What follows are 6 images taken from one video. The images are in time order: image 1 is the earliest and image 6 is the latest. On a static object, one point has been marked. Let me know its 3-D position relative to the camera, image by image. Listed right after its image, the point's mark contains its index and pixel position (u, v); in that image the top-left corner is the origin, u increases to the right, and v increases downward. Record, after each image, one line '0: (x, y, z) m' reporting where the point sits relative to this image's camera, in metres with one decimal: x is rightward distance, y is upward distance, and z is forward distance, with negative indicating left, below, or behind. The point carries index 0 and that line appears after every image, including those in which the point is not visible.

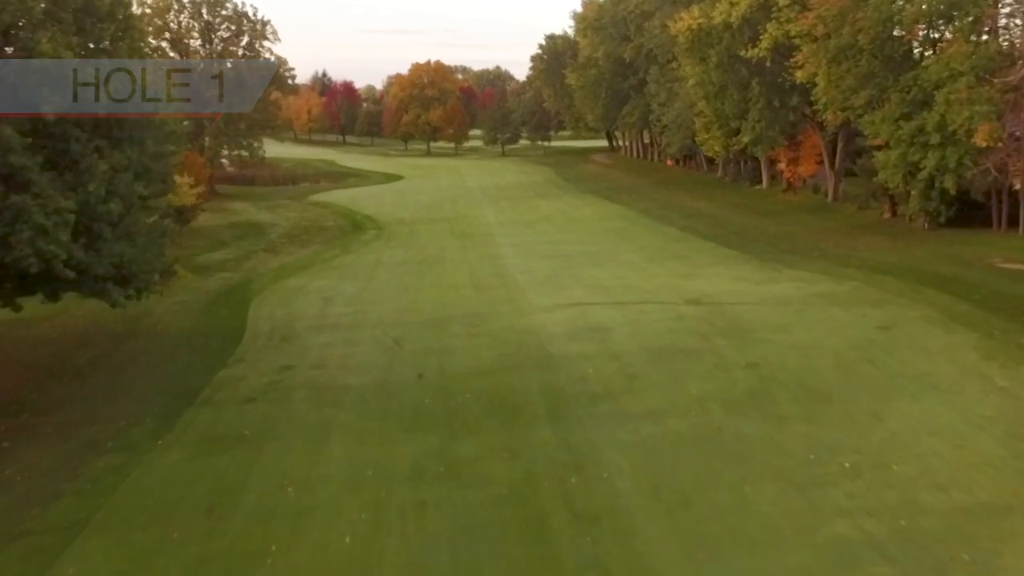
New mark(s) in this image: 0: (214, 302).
0: (-6.3, -0.3, +18.5) m
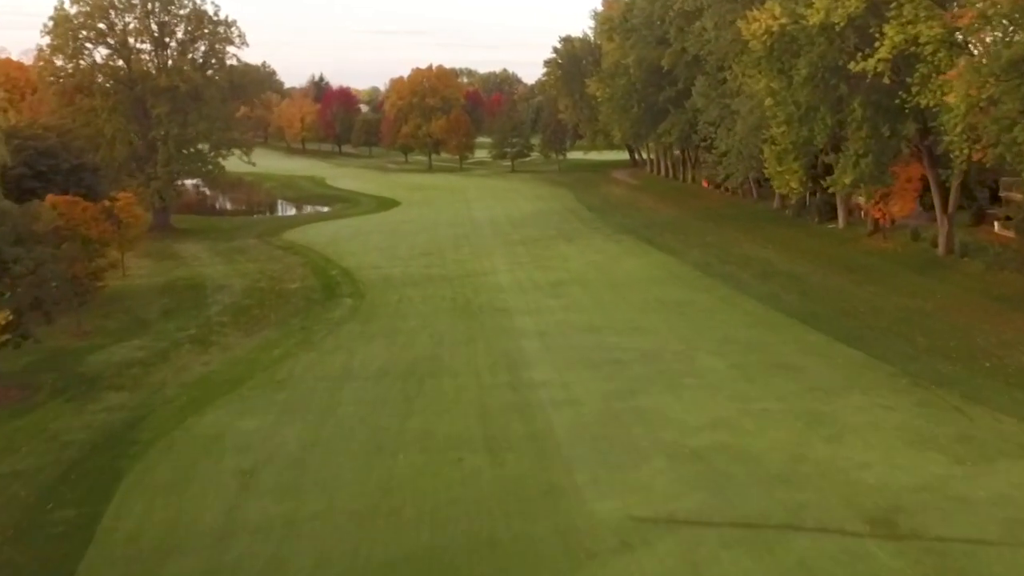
0: (-5.8, -2.5, +11.4) m
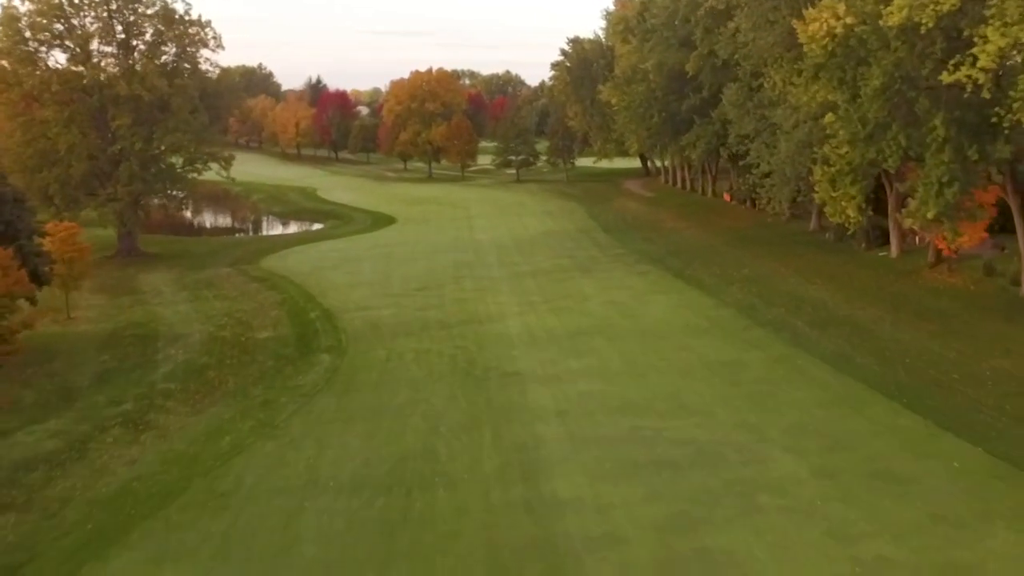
0: (-5.6, -3.6, +7.6) m
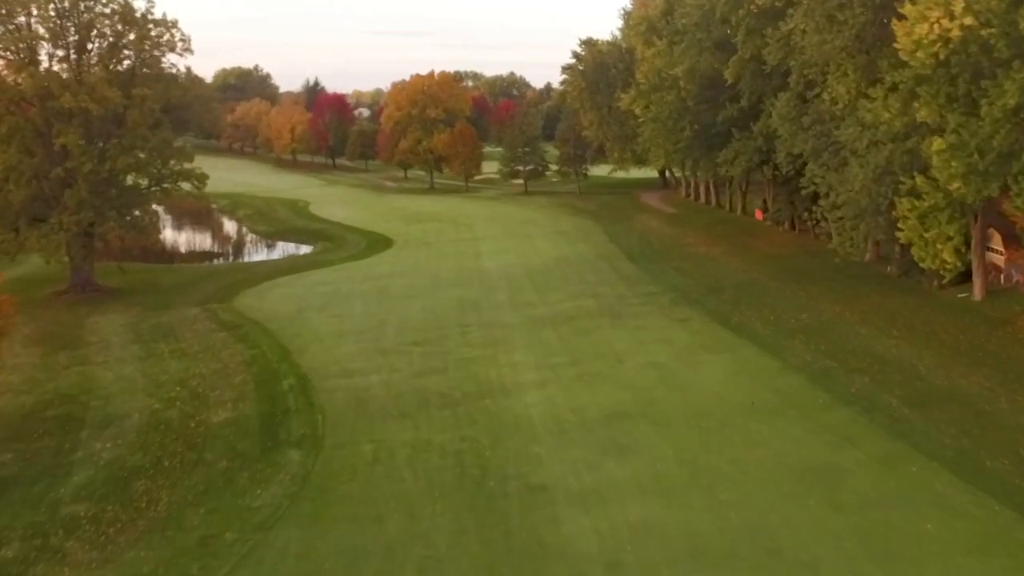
0: (-5.3, -4.8, +3.5) m
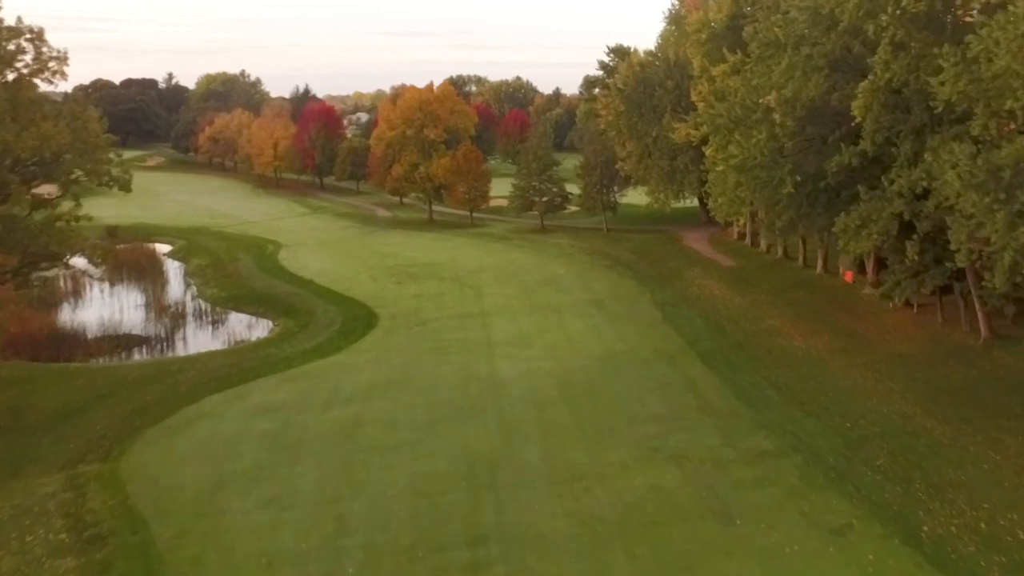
0: (-4.6, -7.7, -5.4) m
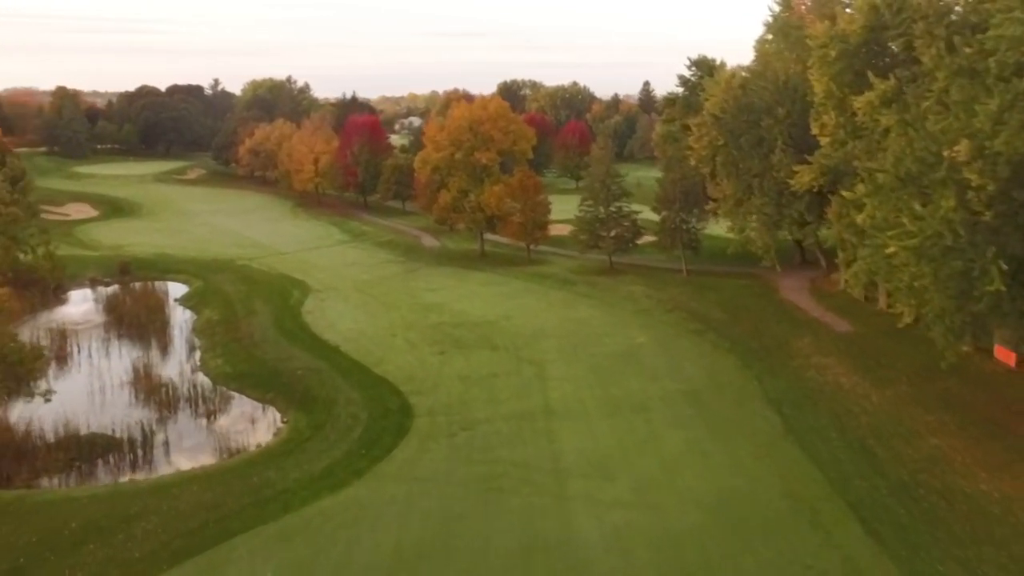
0: (-4.9, -10.0, -11.3) m
